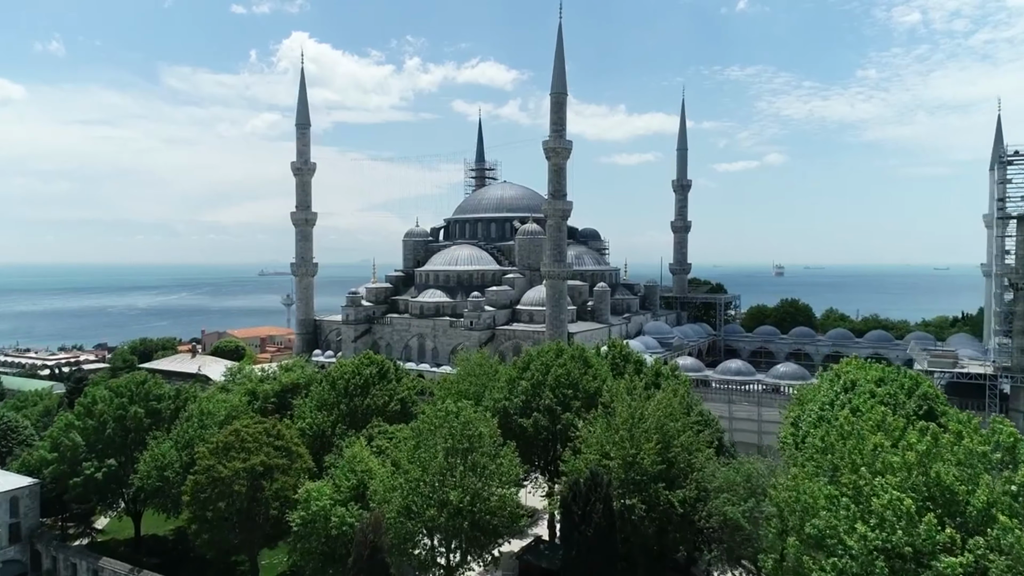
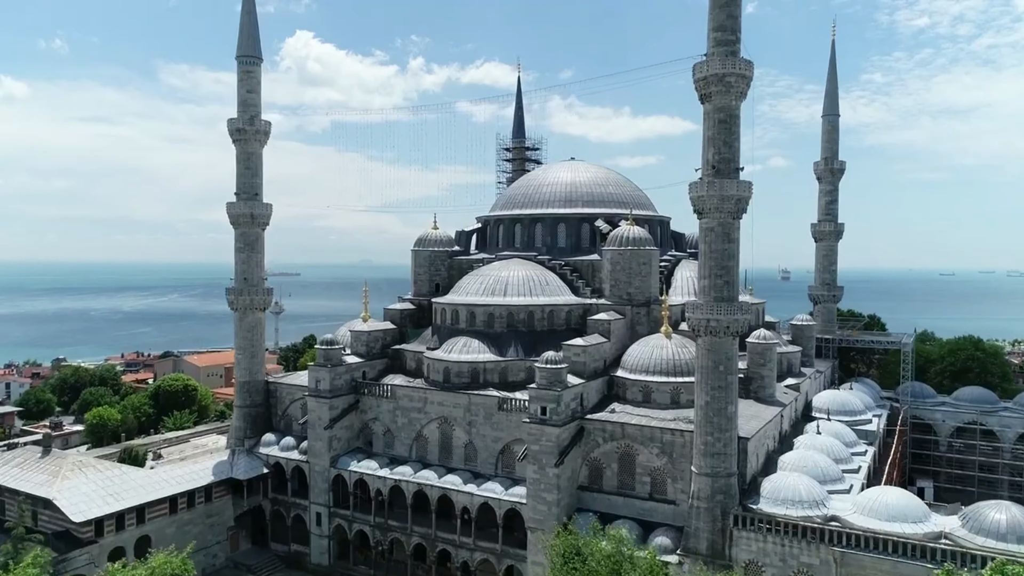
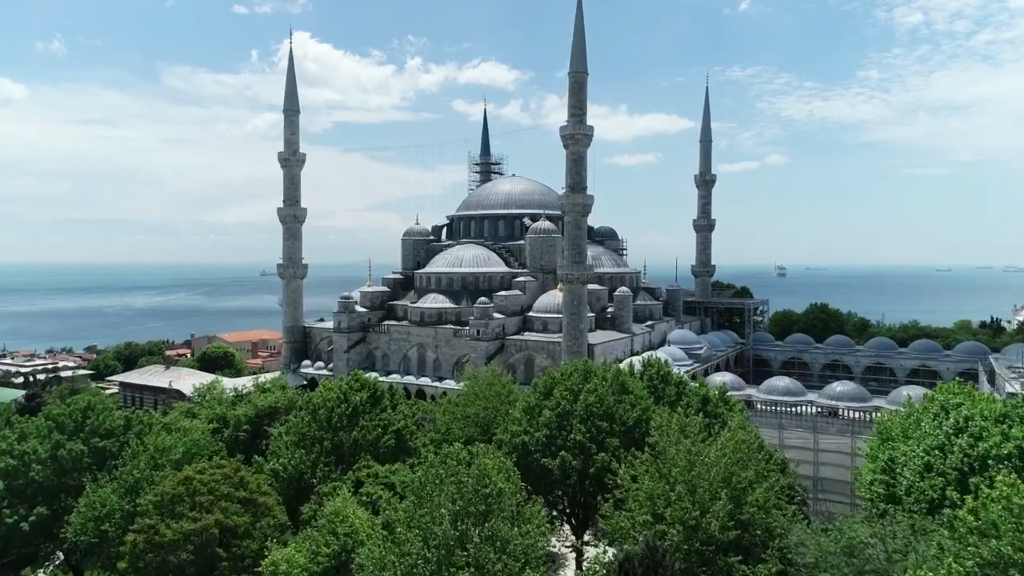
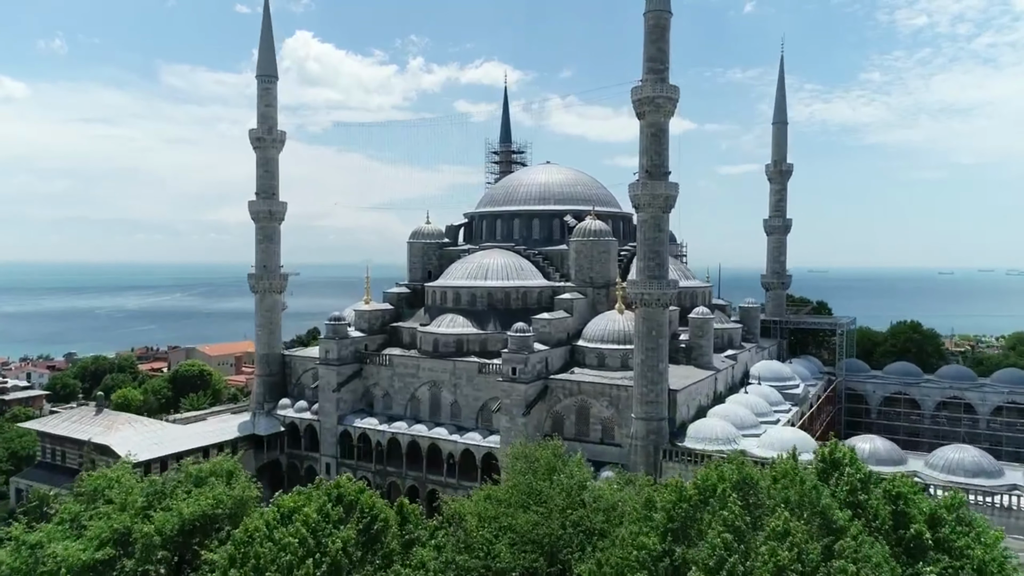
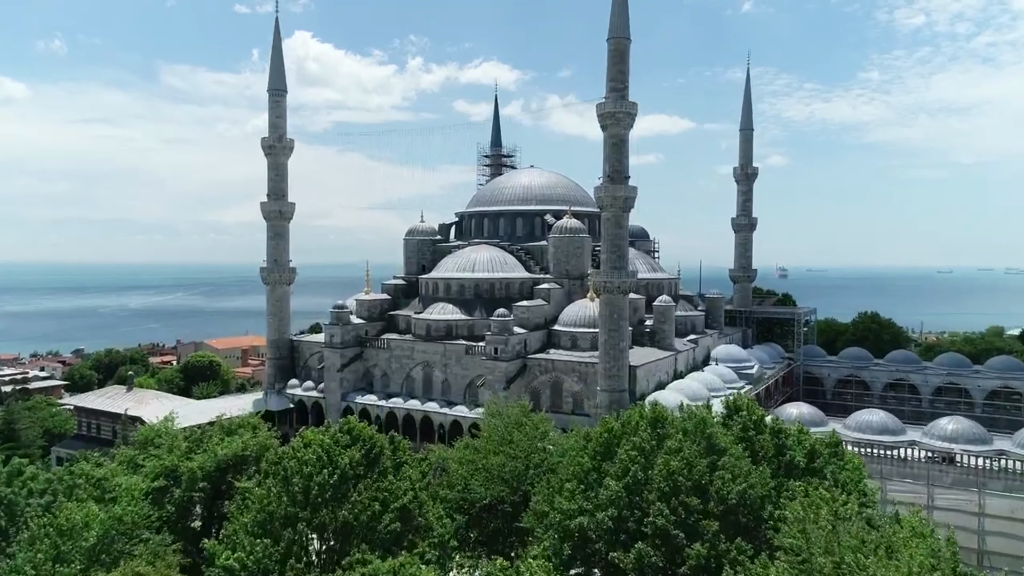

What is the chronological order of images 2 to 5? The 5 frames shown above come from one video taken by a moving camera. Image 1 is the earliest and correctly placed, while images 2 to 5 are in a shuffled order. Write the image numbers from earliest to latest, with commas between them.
3, 5, 4, 2
